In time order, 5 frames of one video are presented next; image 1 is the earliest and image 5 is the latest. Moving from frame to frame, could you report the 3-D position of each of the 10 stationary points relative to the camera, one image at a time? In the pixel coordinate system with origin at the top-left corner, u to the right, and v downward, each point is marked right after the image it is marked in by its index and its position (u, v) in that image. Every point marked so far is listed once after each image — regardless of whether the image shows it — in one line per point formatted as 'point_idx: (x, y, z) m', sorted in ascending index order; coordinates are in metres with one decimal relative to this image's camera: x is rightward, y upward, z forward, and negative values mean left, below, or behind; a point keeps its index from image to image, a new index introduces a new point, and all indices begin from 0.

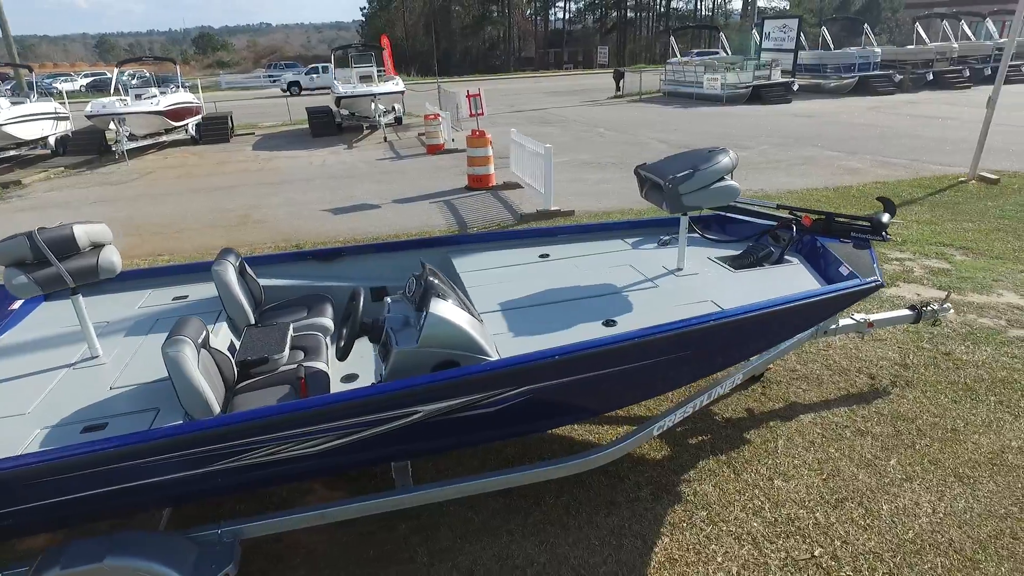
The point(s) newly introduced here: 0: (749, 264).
0: (+1.3, +0.1, +3.3) m
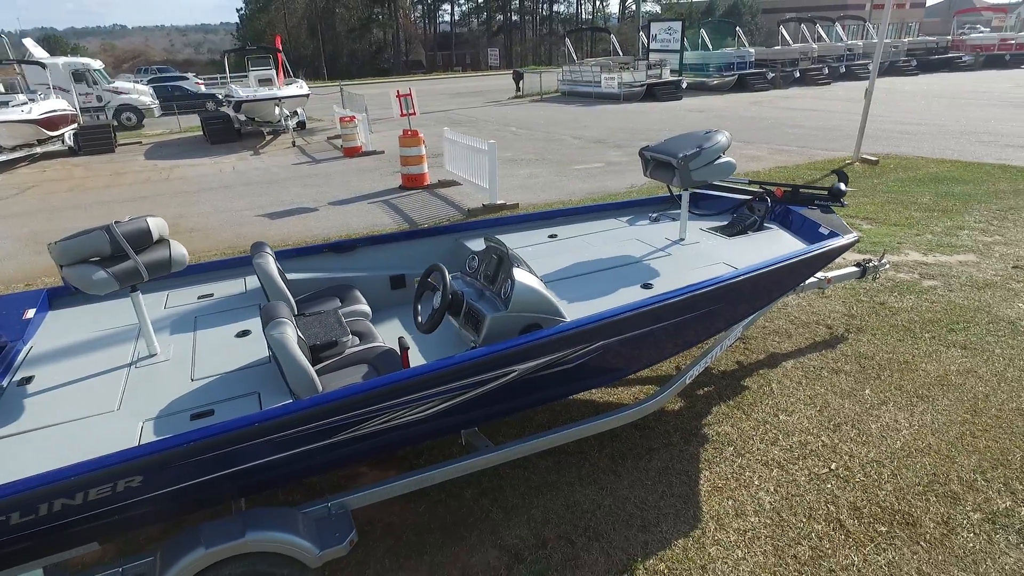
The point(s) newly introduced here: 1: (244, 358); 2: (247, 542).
0: (+1.4, +0.3, +3.8) m
1: (-1.1, -0.3, +2.6) m
2: (-0.9, -0.8, +2.0) m
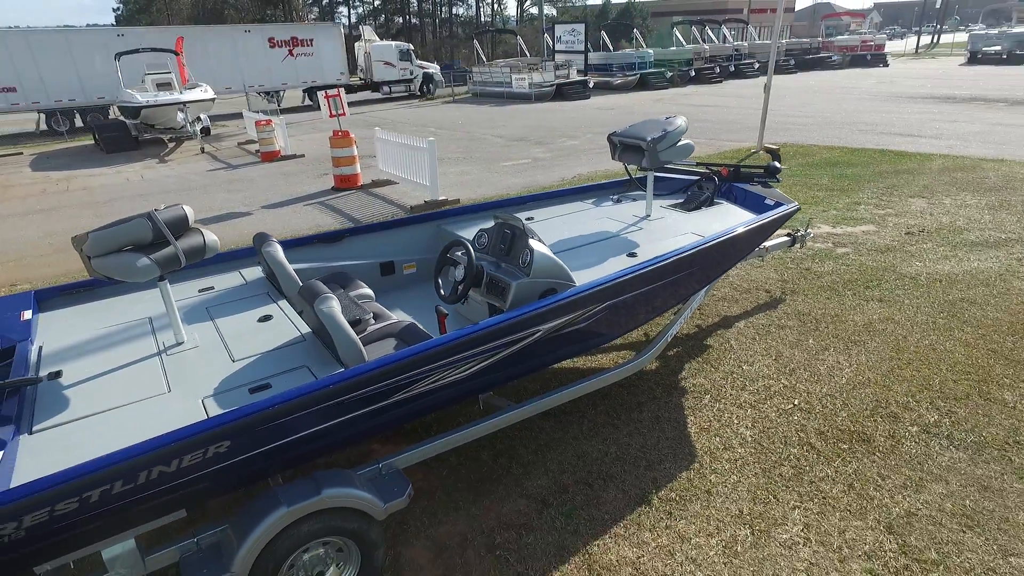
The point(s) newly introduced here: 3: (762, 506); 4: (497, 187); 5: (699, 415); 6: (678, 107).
0: (+1.2, +0.6, +4.2) m
1: (-1.0, -0.2, +2.7) m
2: (-0.7, -0.7, +2.2) m
3: (+1.1, -1.0, +2.8) m
4: (-0.3, +1.6, +9.8) m
5: (+1.1, -0.7, +3.5) m
6: (+5.3, +5.8, +19.5) m
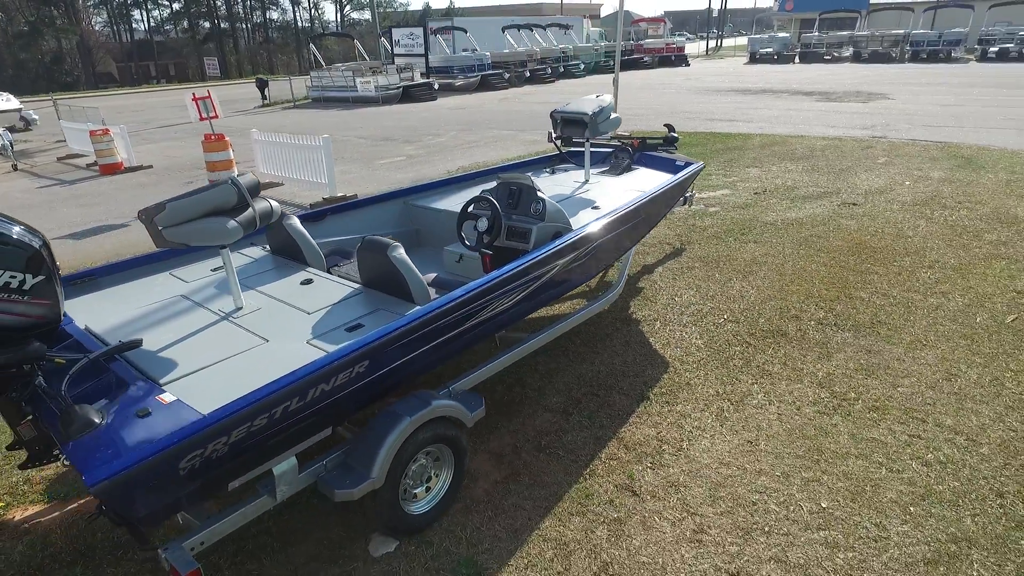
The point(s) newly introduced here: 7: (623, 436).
0: (+0.9, +0.9, +5.0) m
1: (-0.9, 0.0, +3.0) m
2: (-0.3, -0.5, +2.5) m
3: (+1.3, -0.6, +3.6) m
4: (-2.1, +1.7, +10.0) m
5: (+1.0, -0.3, +4.3) m
6: (+0.4, +6.2, +20.8) m
7: (+0.6, -0.8, +3.2) m
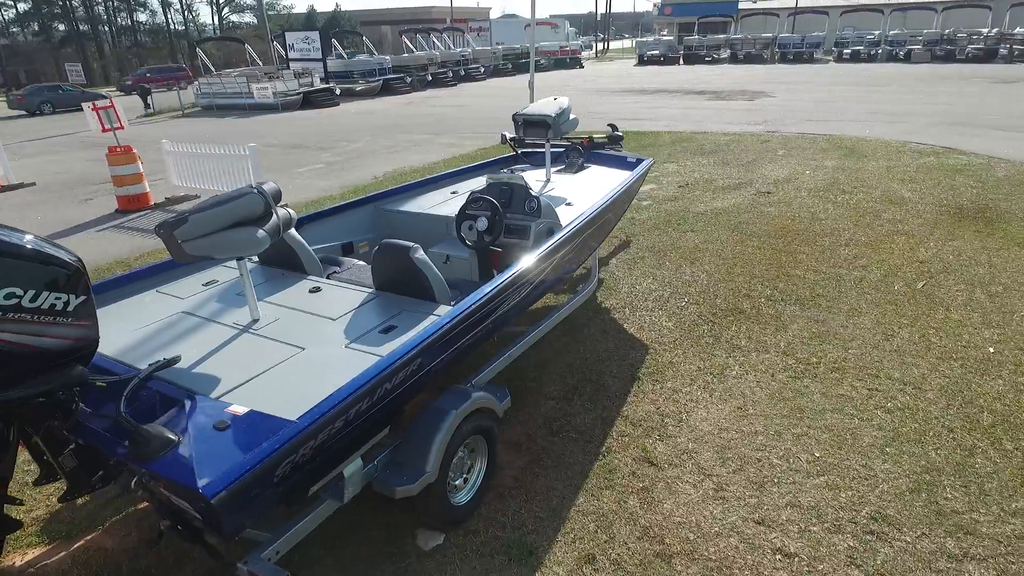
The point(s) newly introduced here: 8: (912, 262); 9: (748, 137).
0: (+0.5, +1.0, +5.2) m
1: (-0.8, -0.1, +3.0) m
2: (-0.2, -0.5, +2.6) m
3: (+1.3, -0.5, +3.9) m
4: (-3.2, +1.5, +9.8) m
5: (+0.9, -0.2, +4.5) m
6: (-2.7, +6.1, +20.7) m
7: (+0.6, -0.7, +3.4) m
8: (+3.5, +0.2, +5.4) m
9: (+4.4, +2.8, +11.6) m
